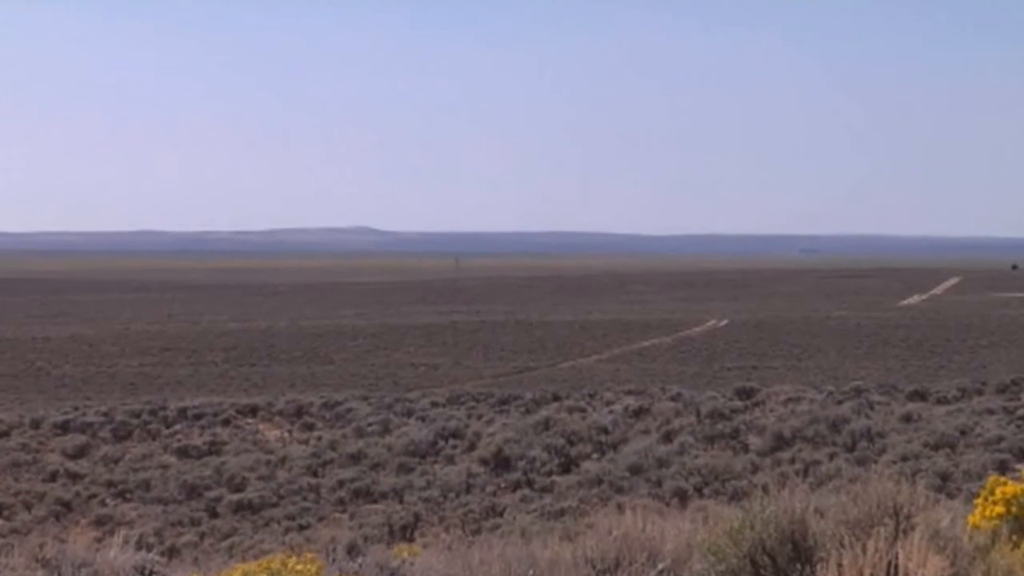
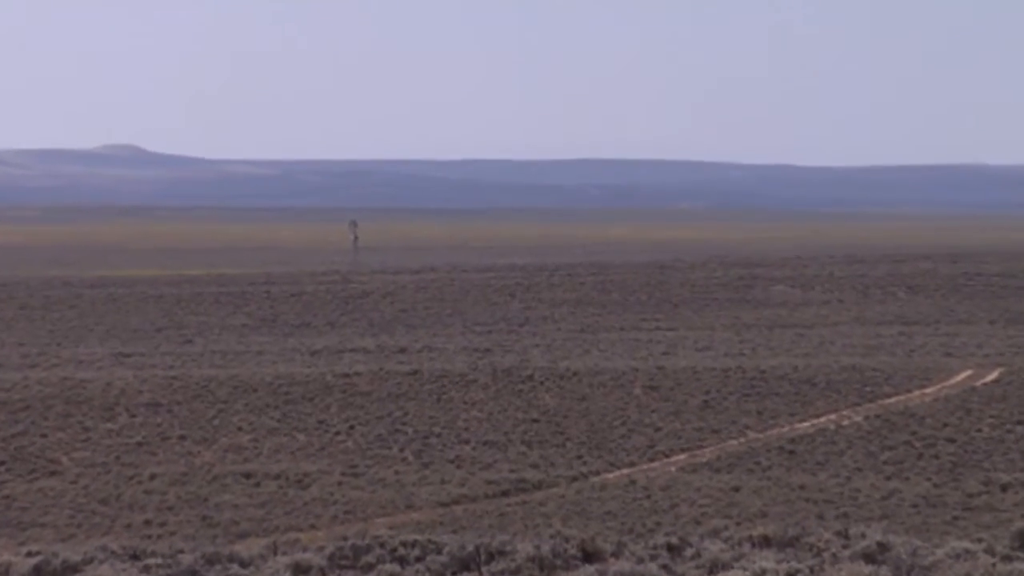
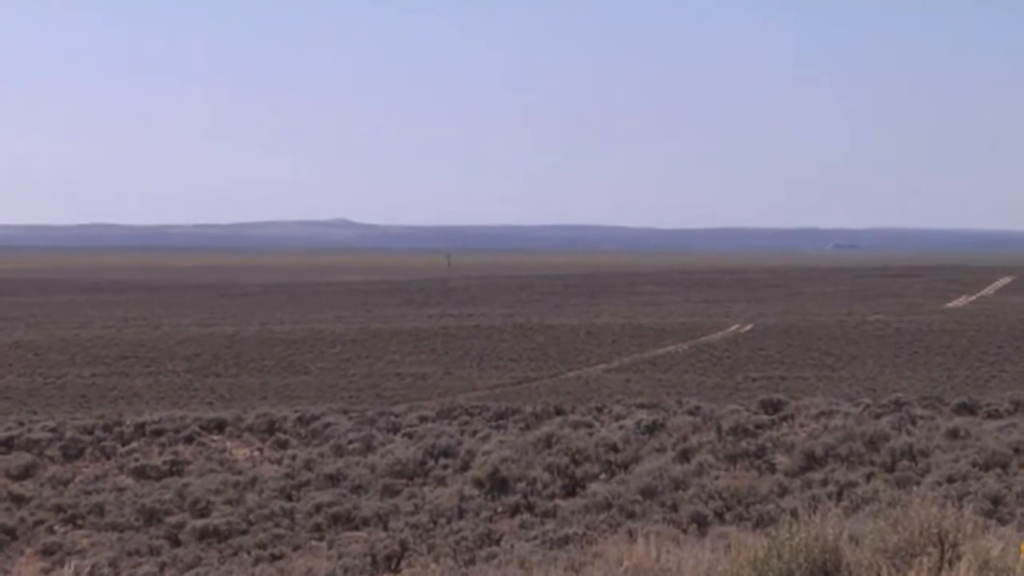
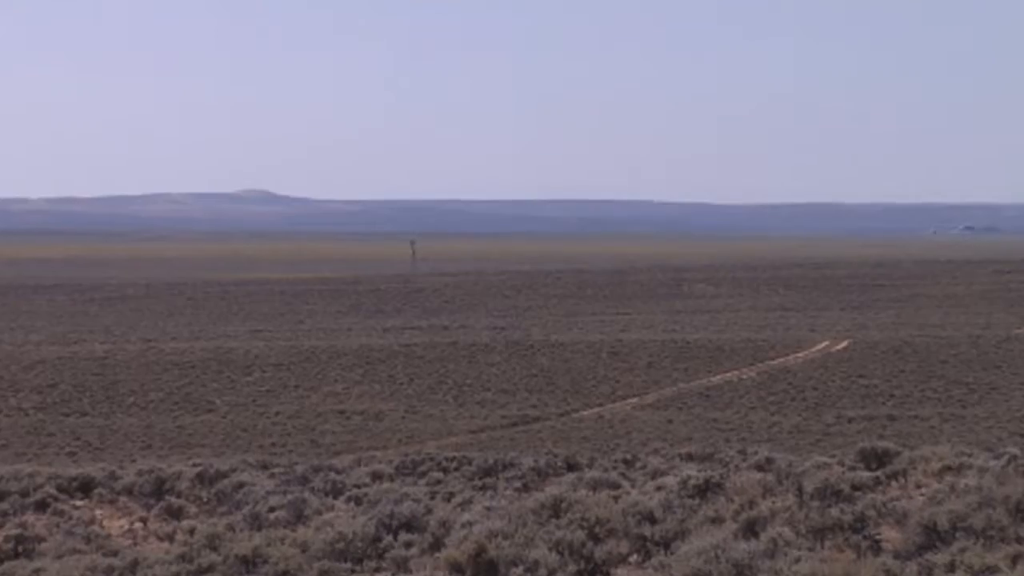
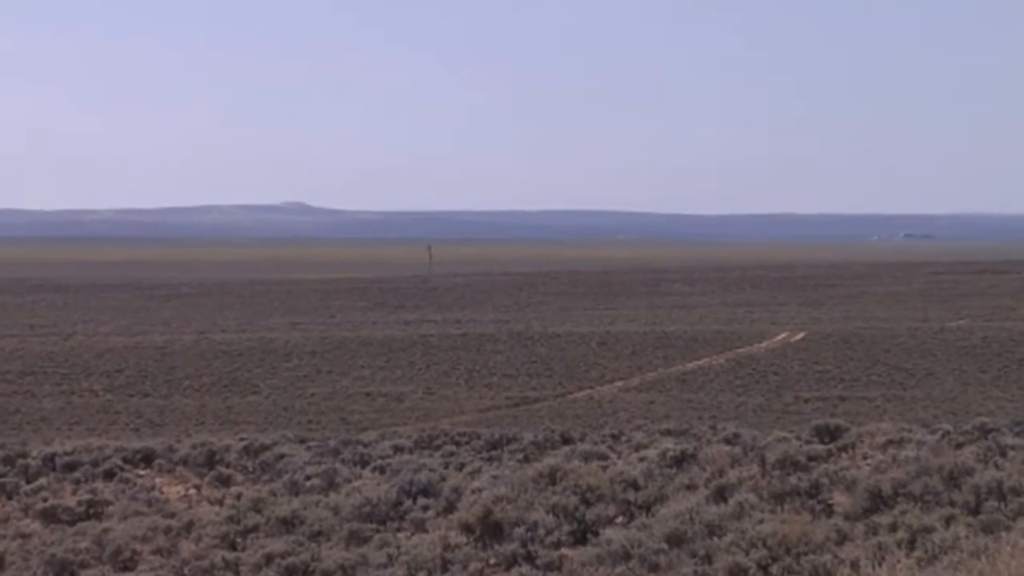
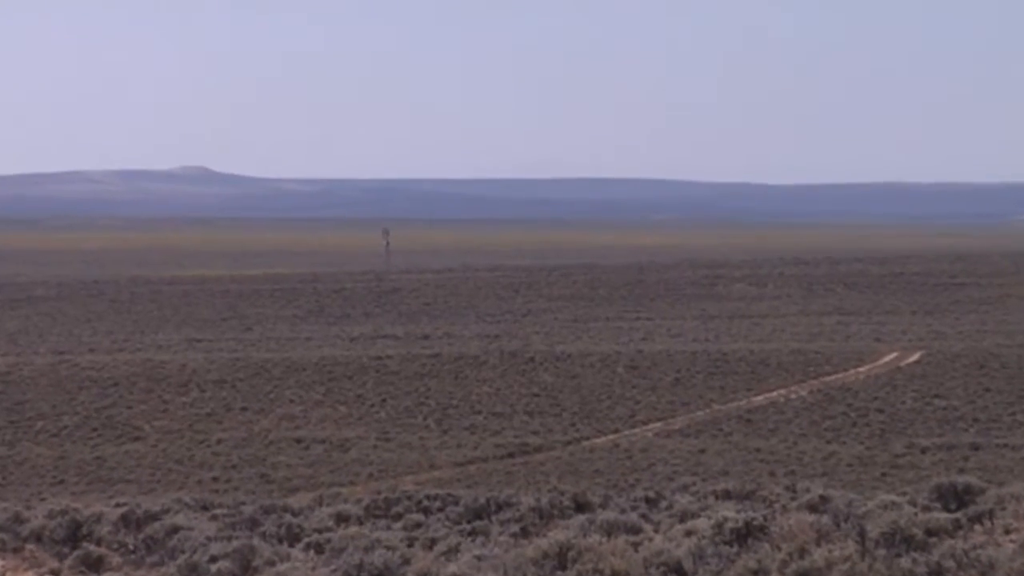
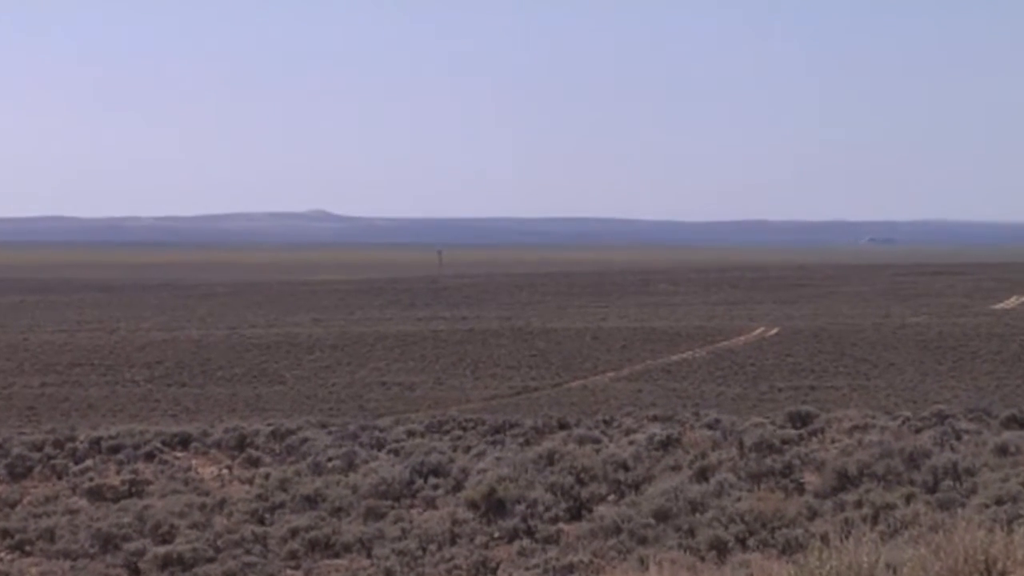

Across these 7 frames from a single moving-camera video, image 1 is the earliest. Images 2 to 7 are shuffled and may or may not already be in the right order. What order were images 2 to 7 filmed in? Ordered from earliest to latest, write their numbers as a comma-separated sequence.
3, 7, 5, 4, 6, 2
